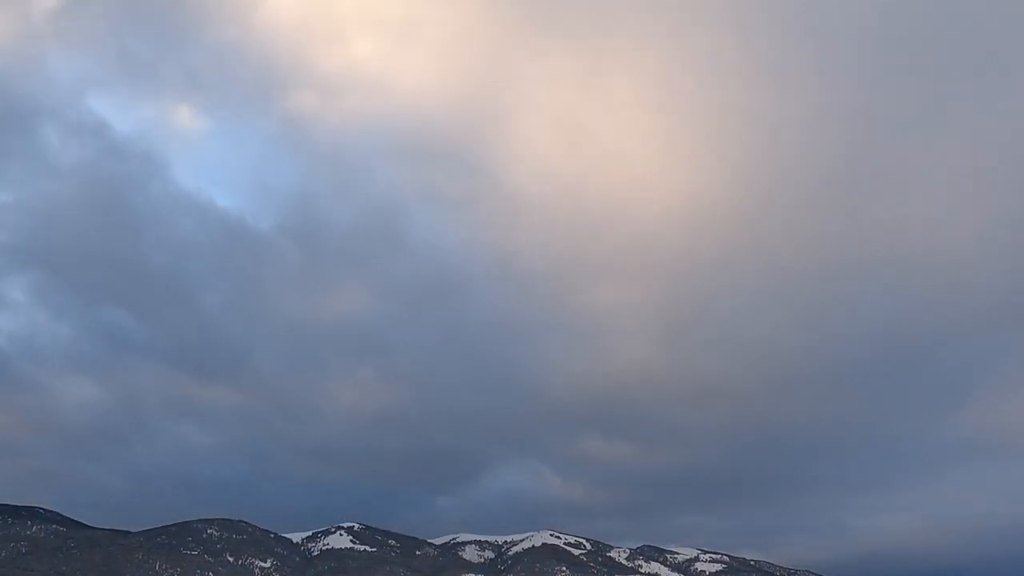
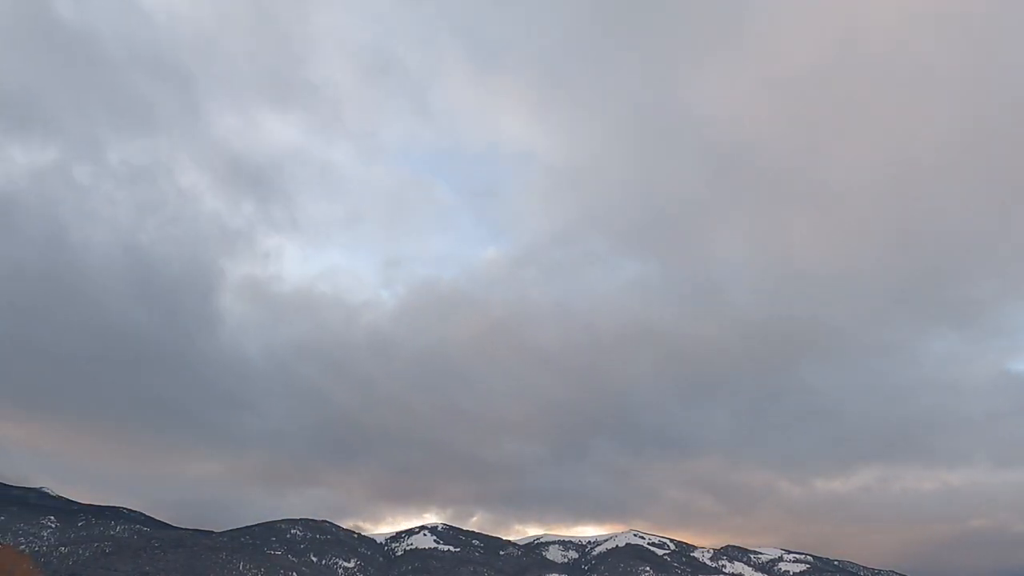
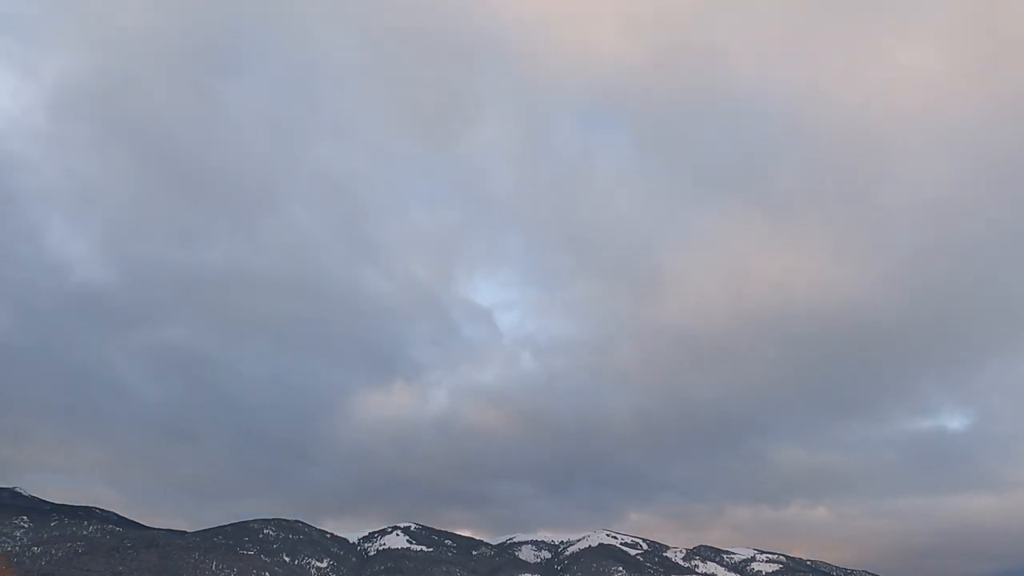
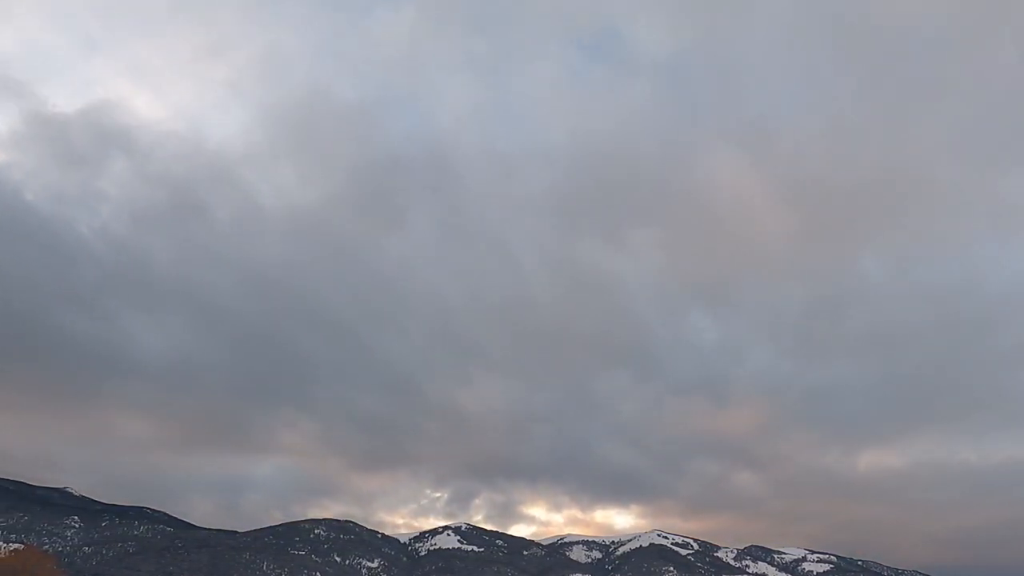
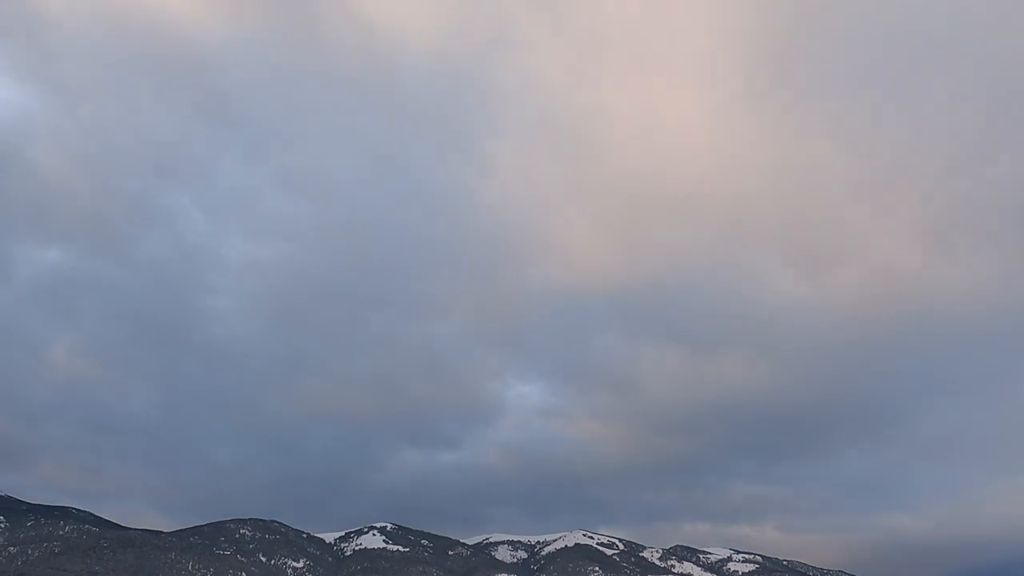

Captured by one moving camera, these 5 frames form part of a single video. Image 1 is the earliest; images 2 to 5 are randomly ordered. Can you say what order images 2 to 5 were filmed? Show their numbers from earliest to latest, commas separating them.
5, 3, 2, 4
